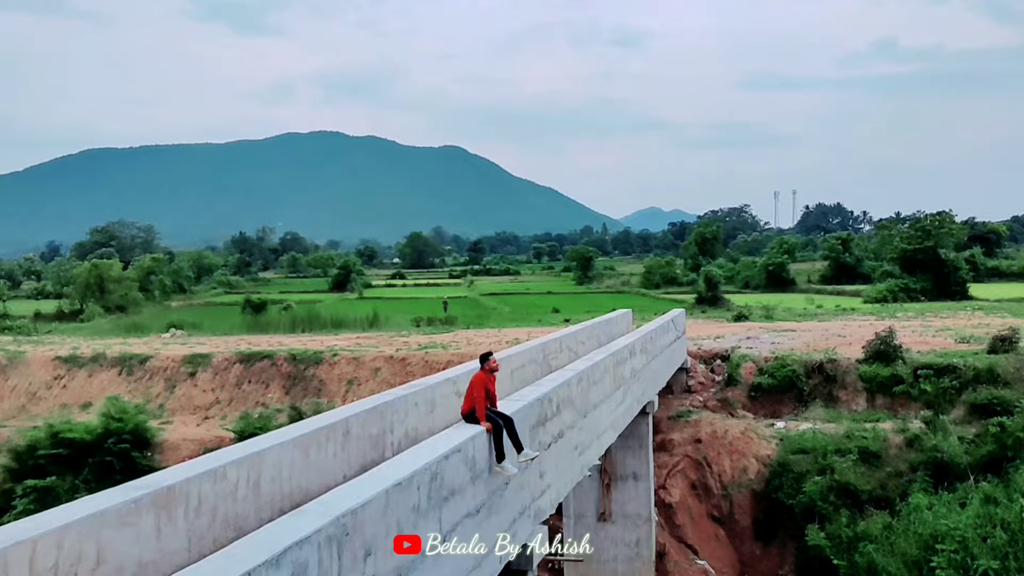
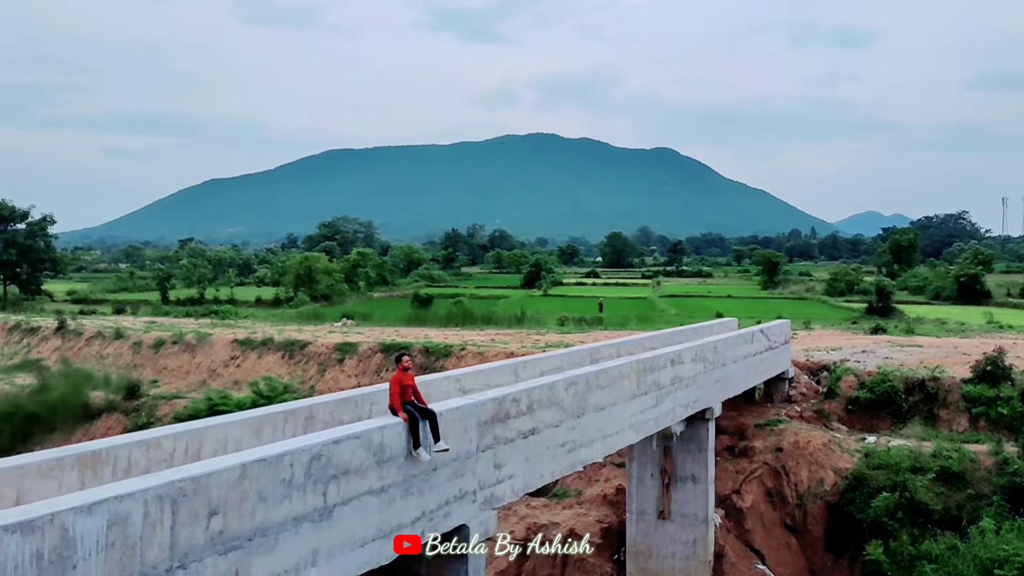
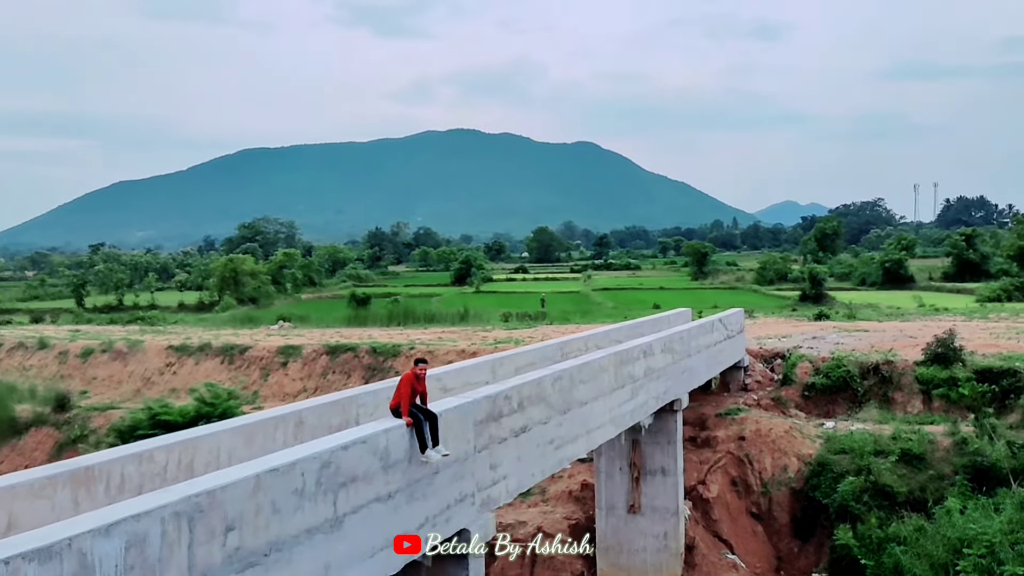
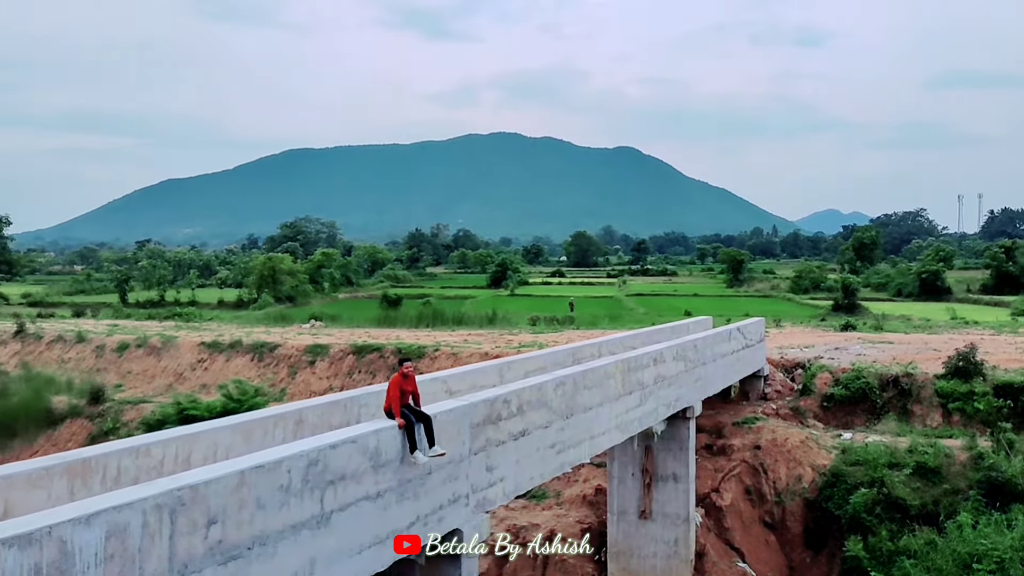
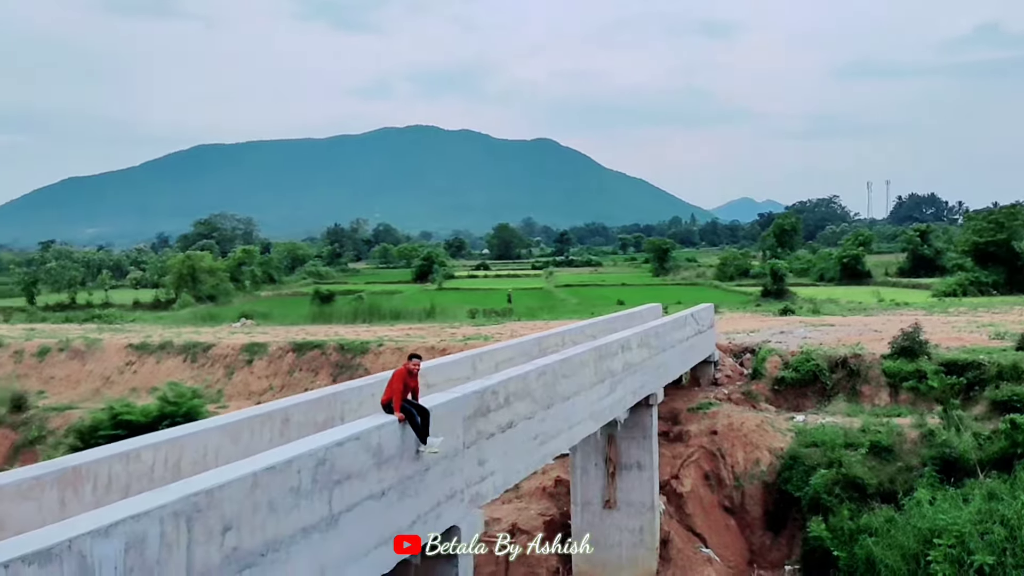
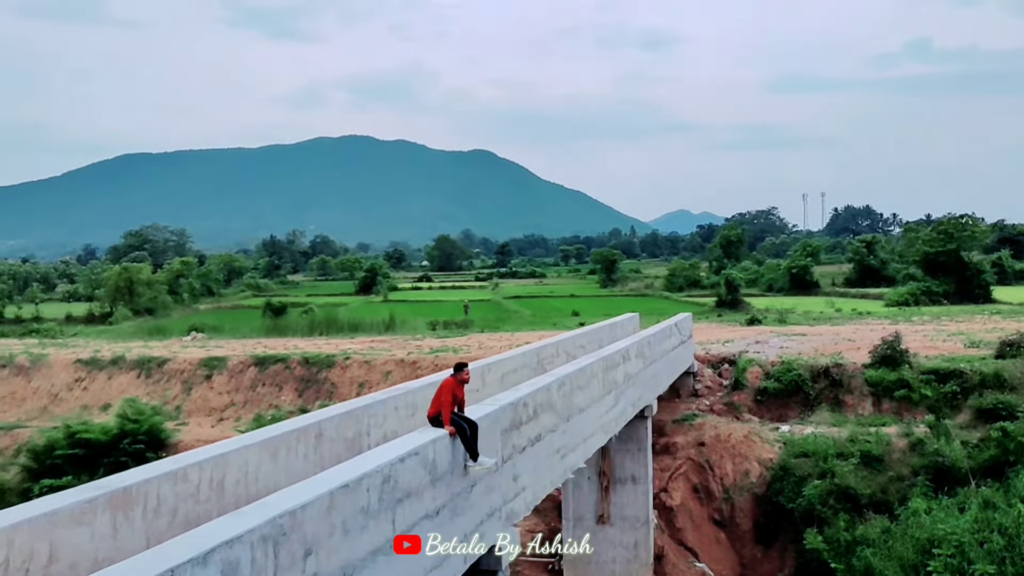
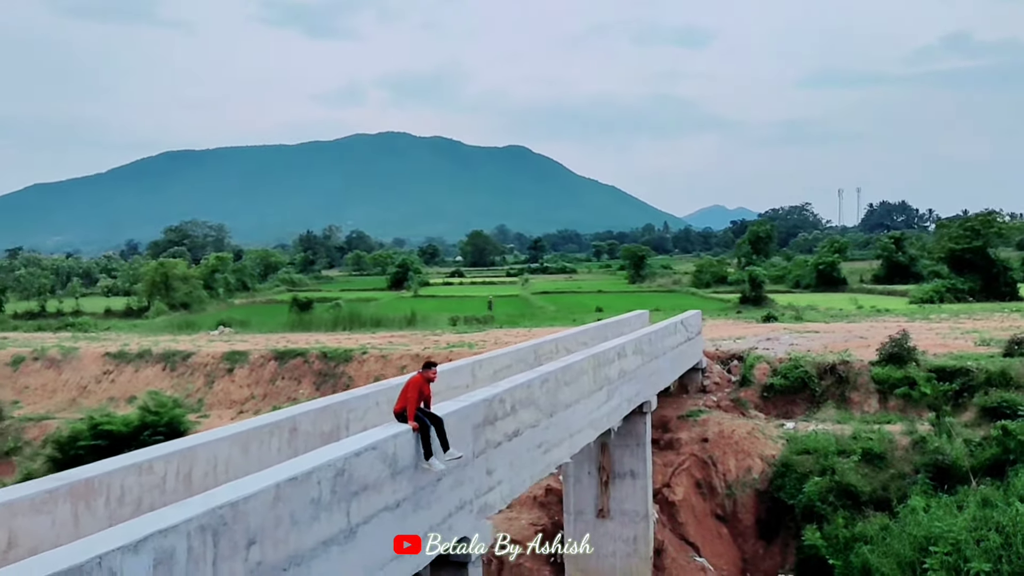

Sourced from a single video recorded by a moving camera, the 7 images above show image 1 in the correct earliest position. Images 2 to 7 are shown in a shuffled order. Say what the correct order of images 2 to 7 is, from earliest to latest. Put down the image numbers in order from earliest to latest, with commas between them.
6, 7, 5, 3, 4, 2
